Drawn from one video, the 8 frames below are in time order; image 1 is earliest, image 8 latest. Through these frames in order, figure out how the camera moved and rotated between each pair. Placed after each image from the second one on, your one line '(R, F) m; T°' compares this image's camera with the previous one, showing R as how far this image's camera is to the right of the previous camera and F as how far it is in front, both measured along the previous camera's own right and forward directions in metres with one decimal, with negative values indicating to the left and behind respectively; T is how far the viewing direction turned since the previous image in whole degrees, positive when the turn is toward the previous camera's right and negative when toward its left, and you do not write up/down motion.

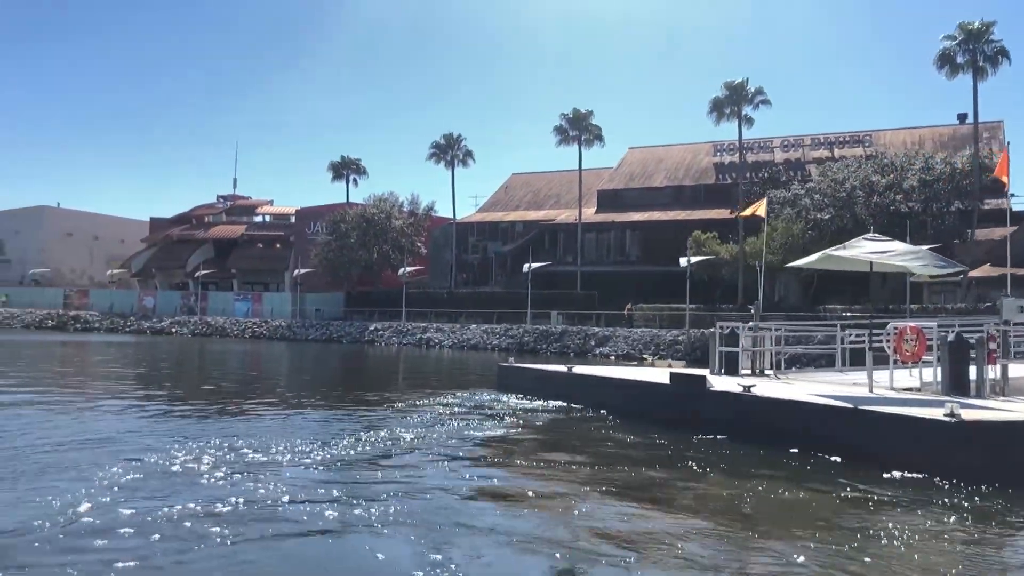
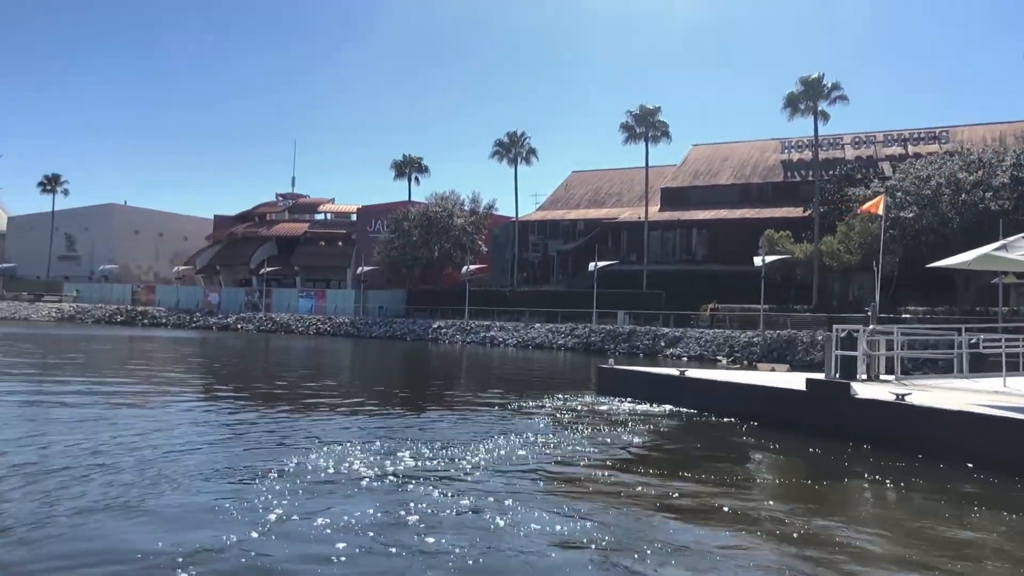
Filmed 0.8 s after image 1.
(-0.8, +0.3) m; -3°
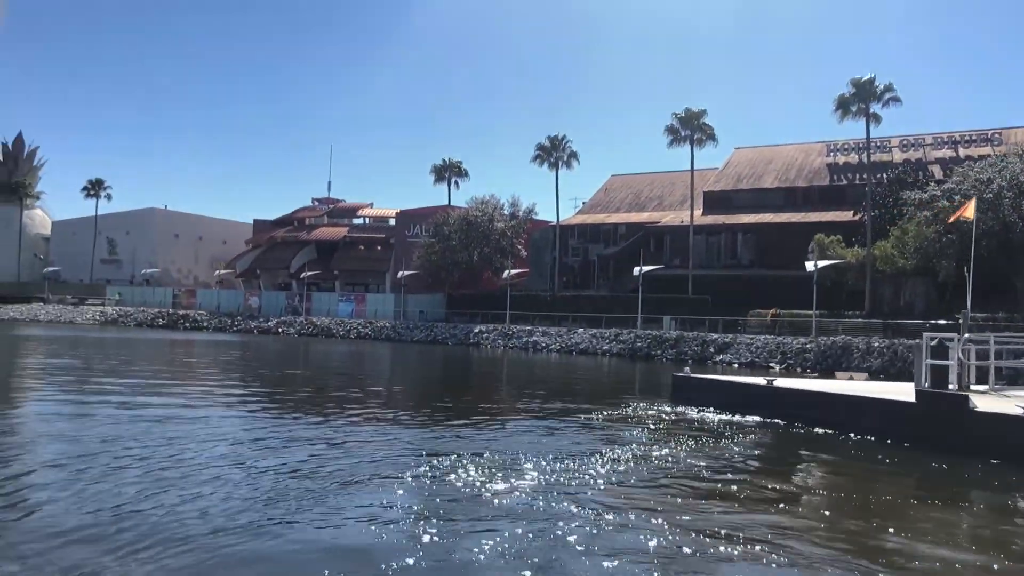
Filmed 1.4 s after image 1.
(-0.7, +0.2) m; -2°
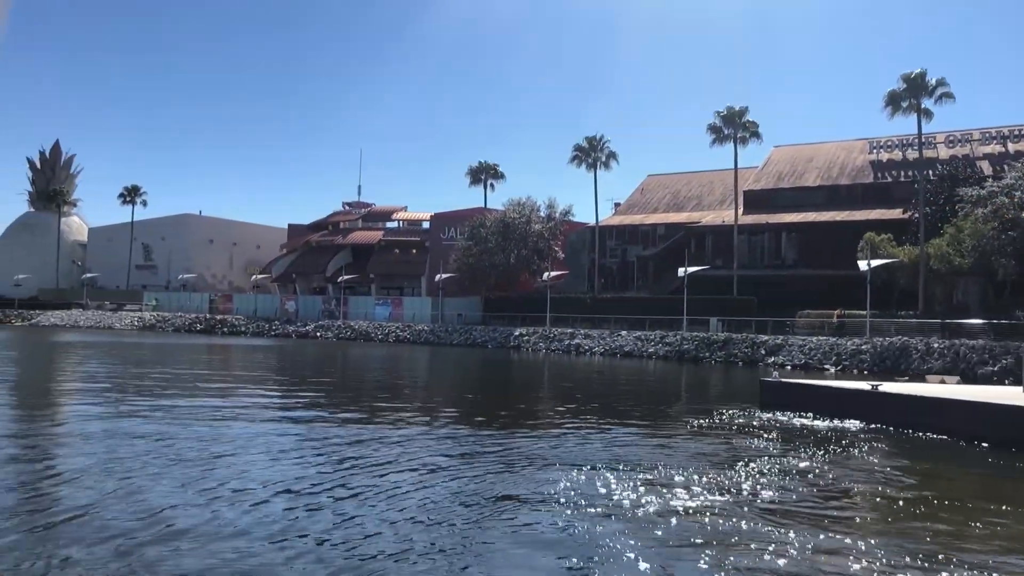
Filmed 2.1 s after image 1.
(-0.8, +0.3) m; -2°
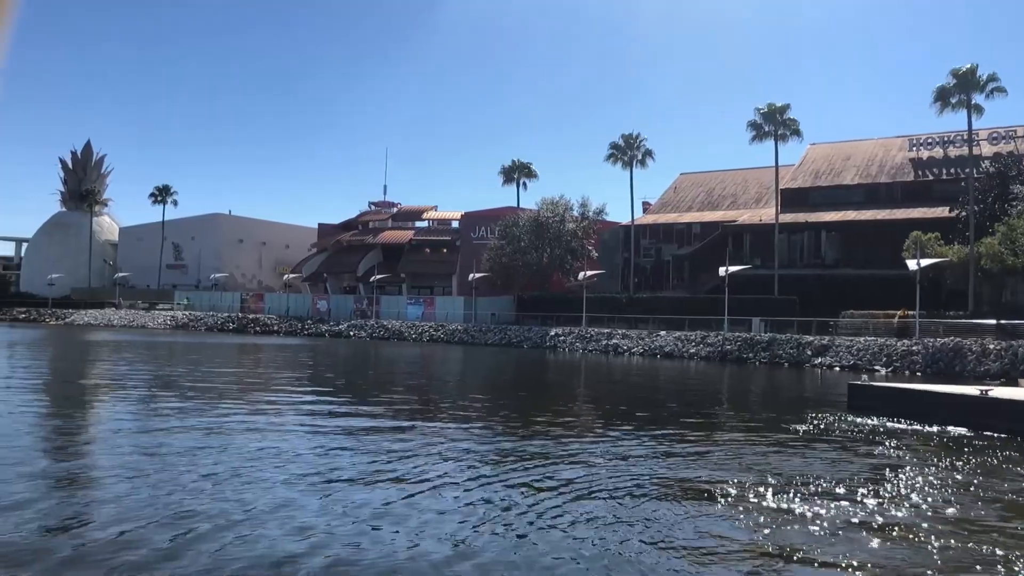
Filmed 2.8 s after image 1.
(-0.9, +0.2) m; -1°
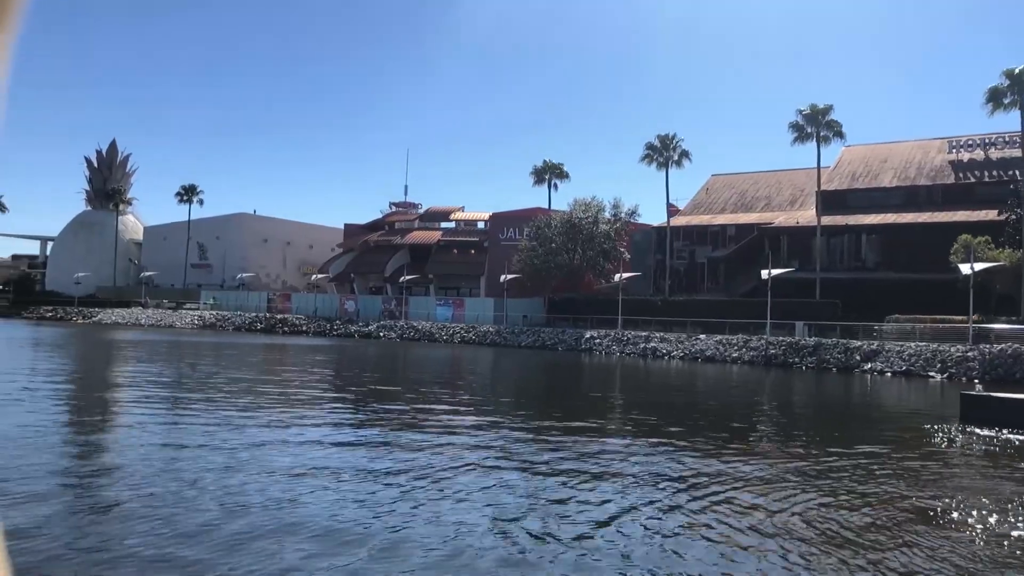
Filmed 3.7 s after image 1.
(-1.1, +0.4) m; -1°
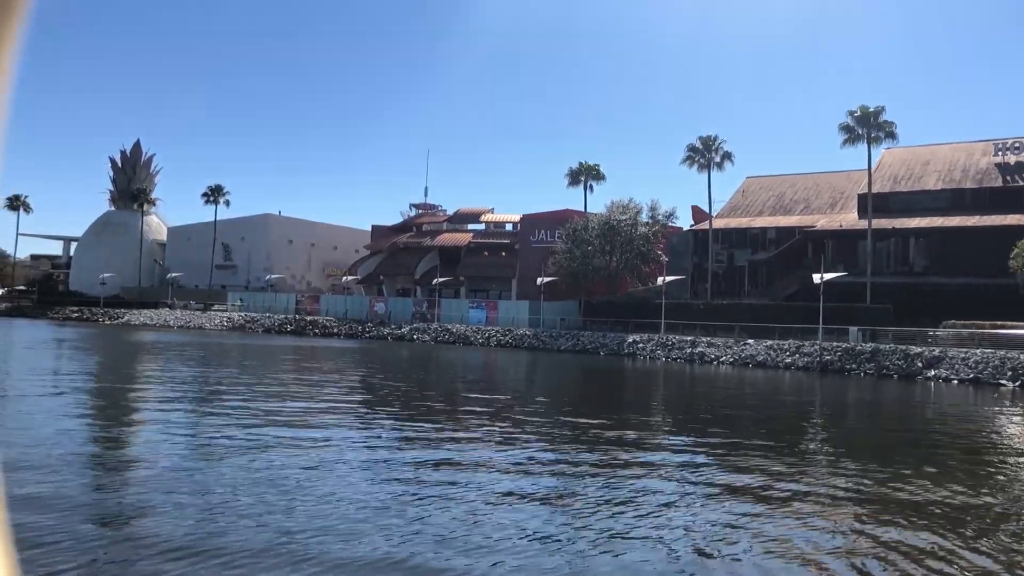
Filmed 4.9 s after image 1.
(-1.6, +0.5) m; 0°
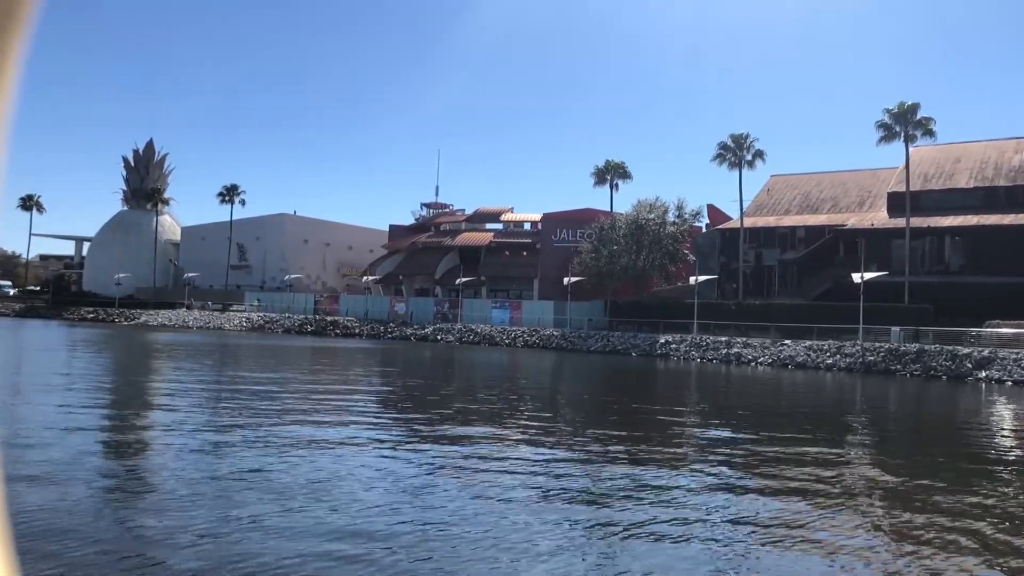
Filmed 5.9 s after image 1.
(-1.3, +0.5) m; 0°
